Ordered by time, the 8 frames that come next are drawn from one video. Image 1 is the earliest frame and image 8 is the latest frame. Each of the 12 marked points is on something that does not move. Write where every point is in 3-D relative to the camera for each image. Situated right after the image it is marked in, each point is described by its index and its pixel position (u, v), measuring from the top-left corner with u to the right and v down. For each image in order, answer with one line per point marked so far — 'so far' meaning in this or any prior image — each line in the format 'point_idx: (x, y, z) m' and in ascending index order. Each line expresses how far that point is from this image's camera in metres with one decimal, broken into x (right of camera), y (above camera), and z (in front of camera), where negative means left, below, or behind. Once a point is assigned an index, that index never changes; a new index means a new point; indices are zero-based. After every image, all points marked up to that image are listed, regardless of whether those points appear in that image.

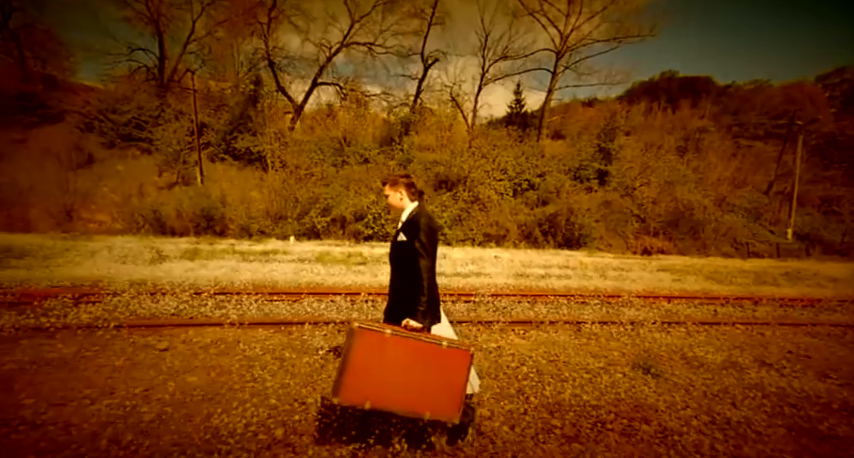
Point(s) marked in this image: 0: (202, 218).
0: (-5.2, +0.3, +10.0) m
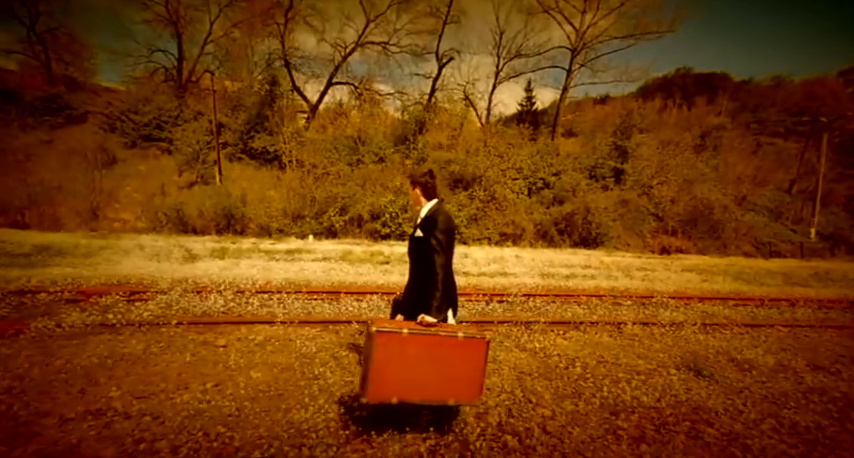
0: (-4.8, +0.3, +10.1) m
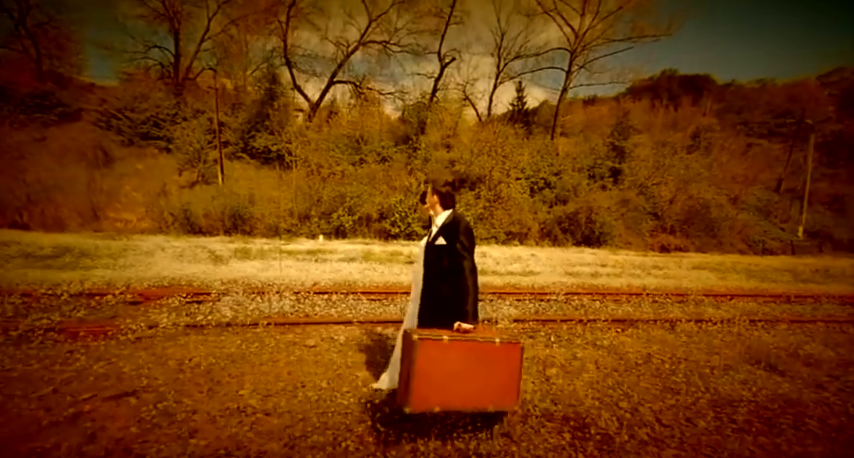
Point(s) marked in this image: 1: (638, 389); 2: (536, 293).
0: (-4.6, +0.3, +10.1) m
1: (+1.3, -0.9, +2.5) m
2: (+1.2, -0.7, +4.6) m
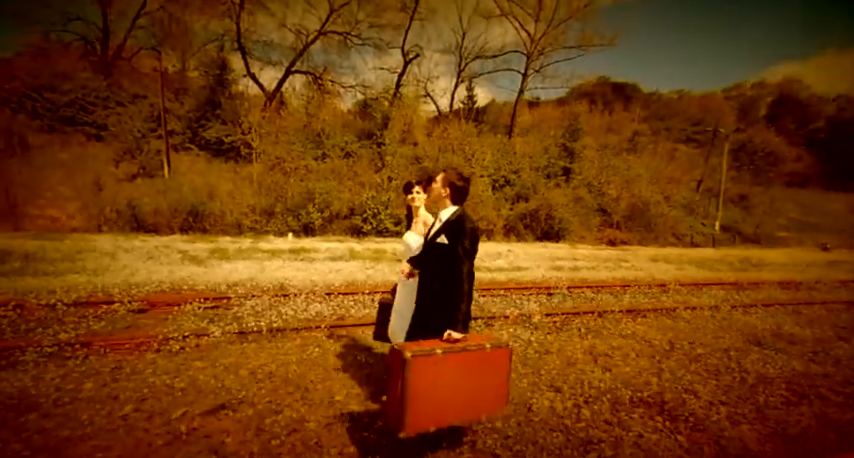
0: (-5.2, +0.3, +9.4) m
1: (+1.8, -1.0, +2.8) m
2: (+1.3, -0.7, +4.9) m
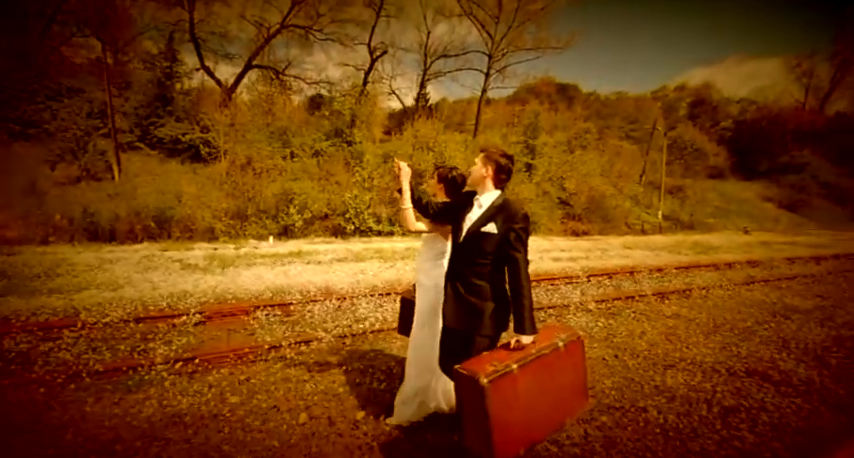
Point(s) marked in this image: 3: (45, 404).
0: (-5.5, +0.2, +8.7) m
1: (+2.6, -0.9, +3.5) m
2: (+1.8, -0.6, +5.5) m
3: (-2.4, -1.1, +2.7) m
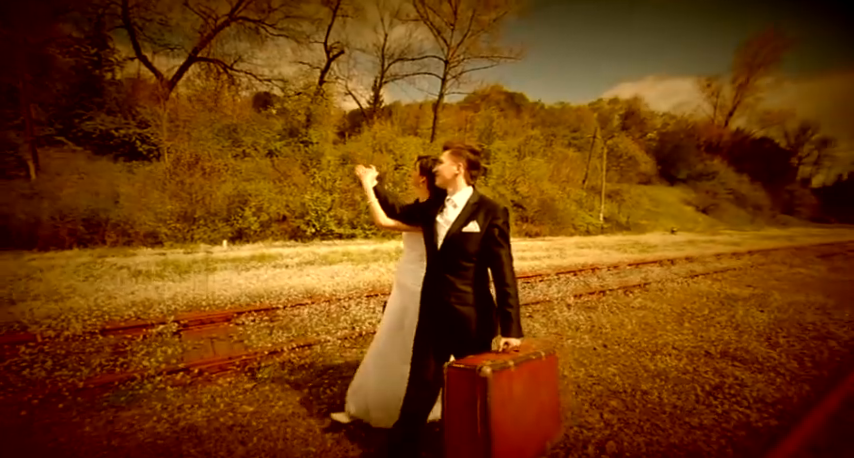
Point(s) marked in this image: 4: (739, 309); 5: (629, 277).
0: (-6.2, +0.1, +7.9) m
1: (+2.6, -0.9, +3.9) m
2: (+1.5, -0.6, +5.8) m
3: (-2.2, -1.1, +2.4) m
4: (+3.2, -0.8, +4.5) m
5: (+2.7, -0.7, +5.8) m
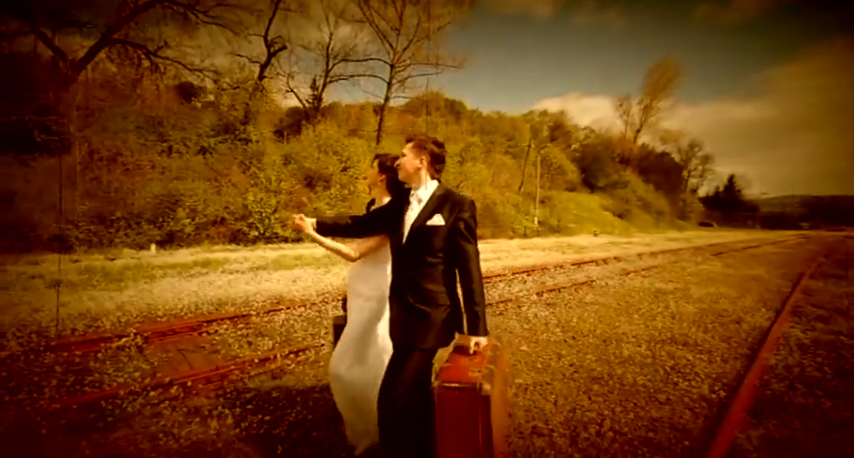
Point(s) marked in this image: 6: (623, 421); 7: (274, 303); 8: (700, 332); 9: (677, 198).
0: (-7.0, +0.1, +6.7) m
1: (+2.4, -0.9, +4.5) m
2: (+1.0, -0.7, +6.1) m
3: (-2.1, -1.1, +2.1) m
4: (+2.9, -0.9, +5.2) m
5: (+2.1, -0.7, +6.4) m
6: (+1.3, -1.3, +3.0) m
7: (-1.6, -0.8, +4.5) m
8: (+2.6, -1.0, +4.2) m
9: (+5.6, +0.7, +9.5) m
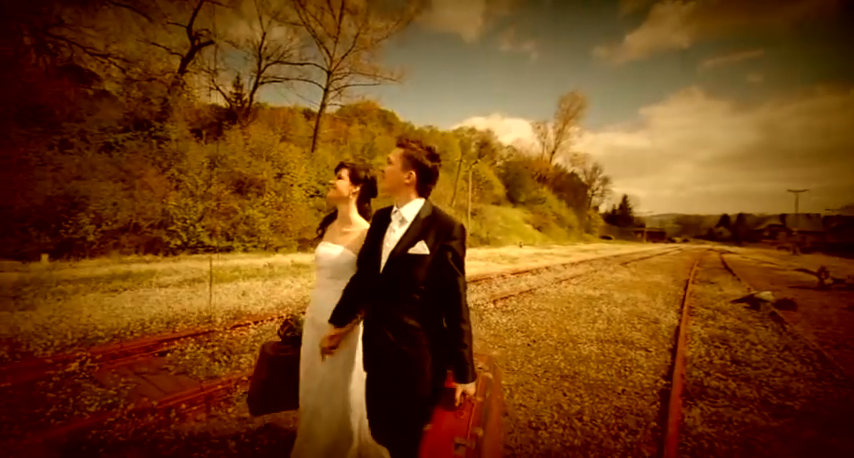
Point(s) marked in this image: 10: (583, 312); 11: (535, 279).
0: (-7.6, 0.0, +5.2) m
1: (+2.0, -1.1, +5.1) m
2: (+0.3, -0.8, +6.3) m
3: (-1.8, -1.2, +1.8) m
4: (+2.4, -1.0, +5.9) m
5: (+1.4, -0.9, +6.8) m
6: (+1.3, -1.4, +3.3) m
7: (-1.9, -0.9, +4.2) m
8: (+2.3, -1.1, +4.8) m
9: (+4.0, +0.4, +10.7) m
10: (+2.0, -1.0, +5.5) m
11: (+1.7, -0.9, +7.3) m
